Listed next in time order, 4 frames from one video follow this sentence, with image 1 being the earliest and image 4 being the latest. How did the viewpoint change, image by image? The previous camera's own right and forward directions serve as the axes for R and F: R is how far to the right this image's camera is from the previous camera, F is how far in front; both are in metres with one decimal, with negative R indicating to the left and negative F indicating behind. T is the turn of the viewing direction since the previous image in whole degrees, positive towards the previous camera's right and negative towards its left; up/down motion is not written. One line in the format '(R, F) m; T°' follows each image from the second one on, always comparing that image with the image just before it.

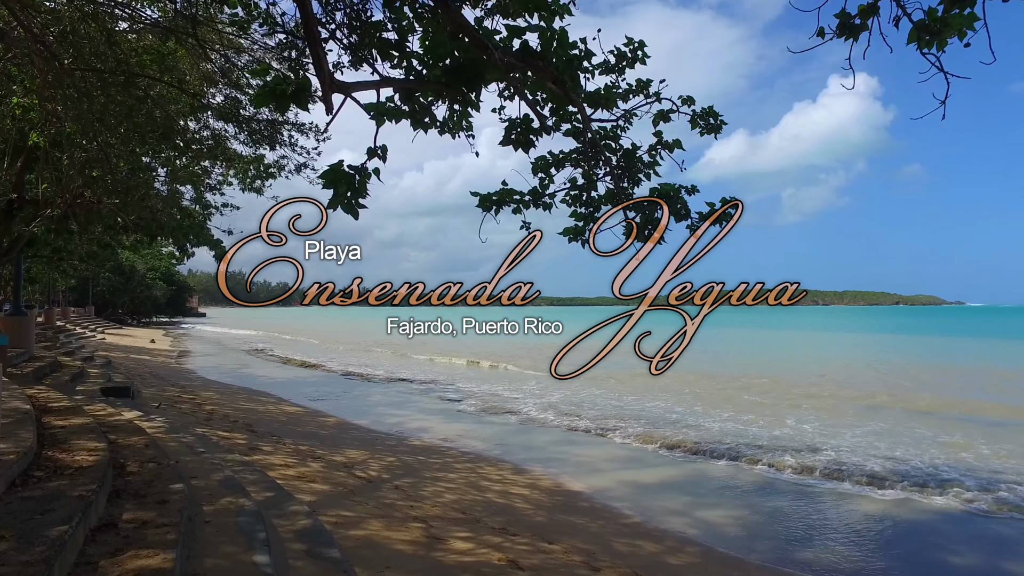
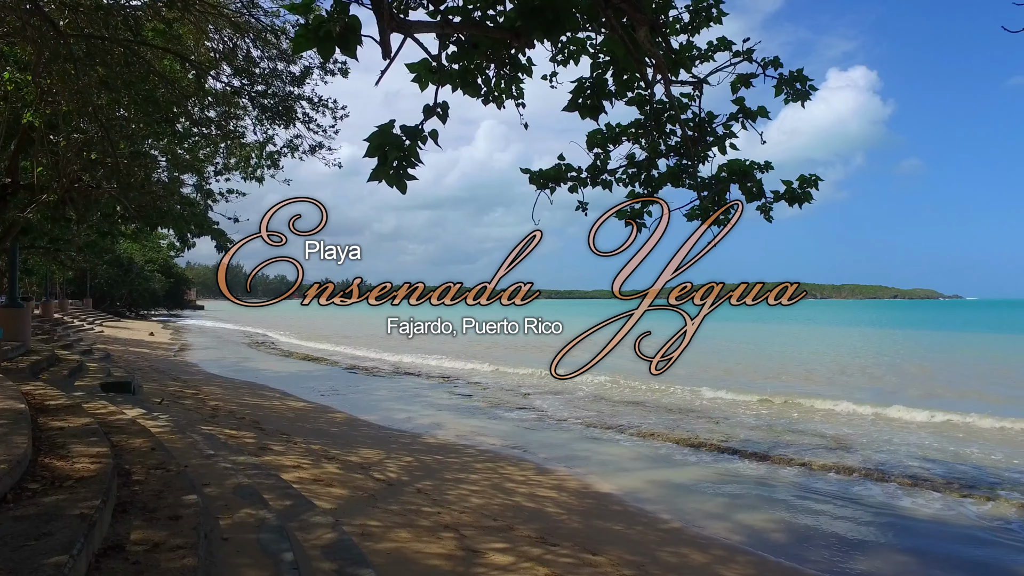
(-0.3, +0.5) m; 0°
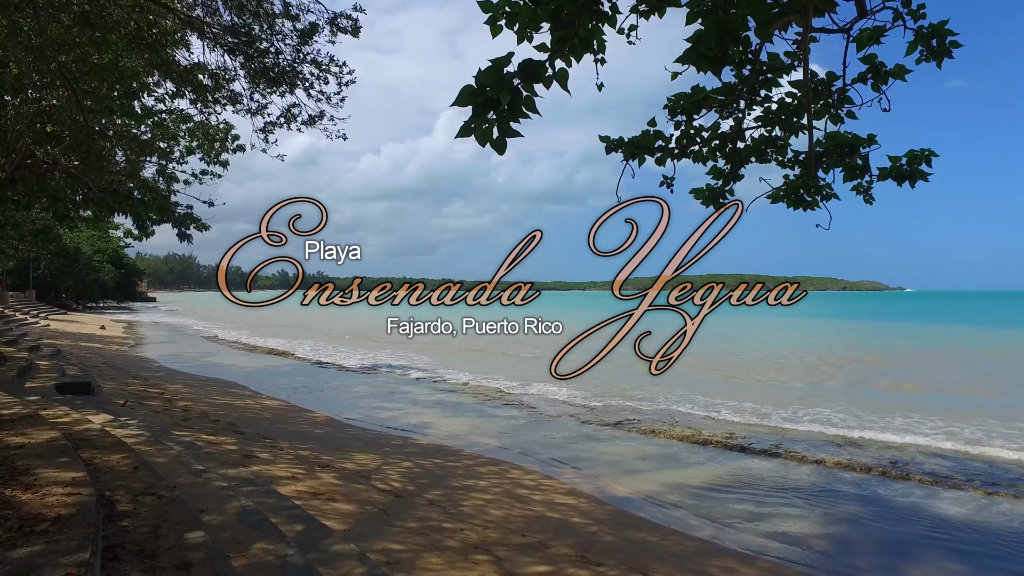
(-0.6, +0.6) m; +4°
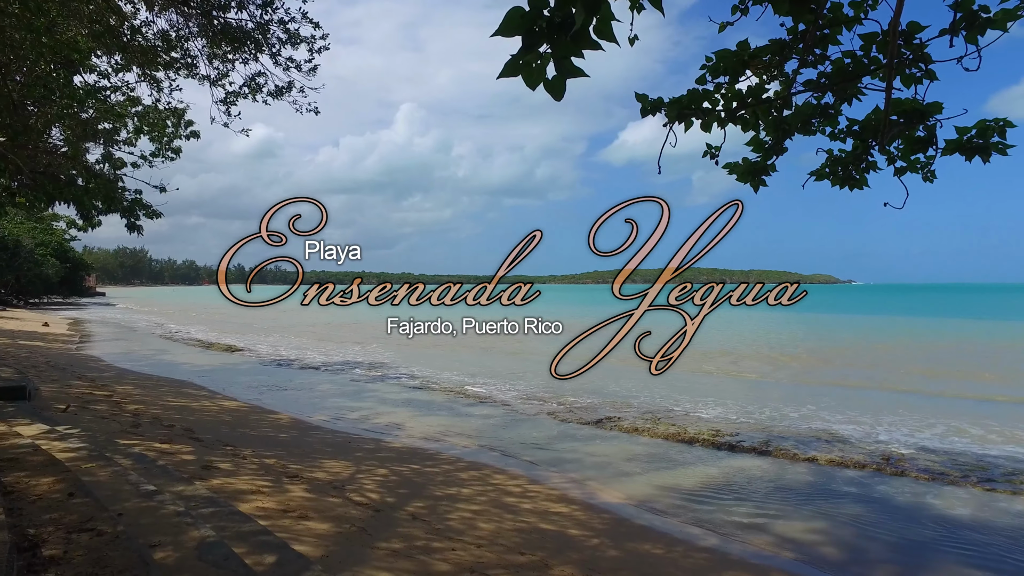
(-0.3, +0.5) m; +3°
